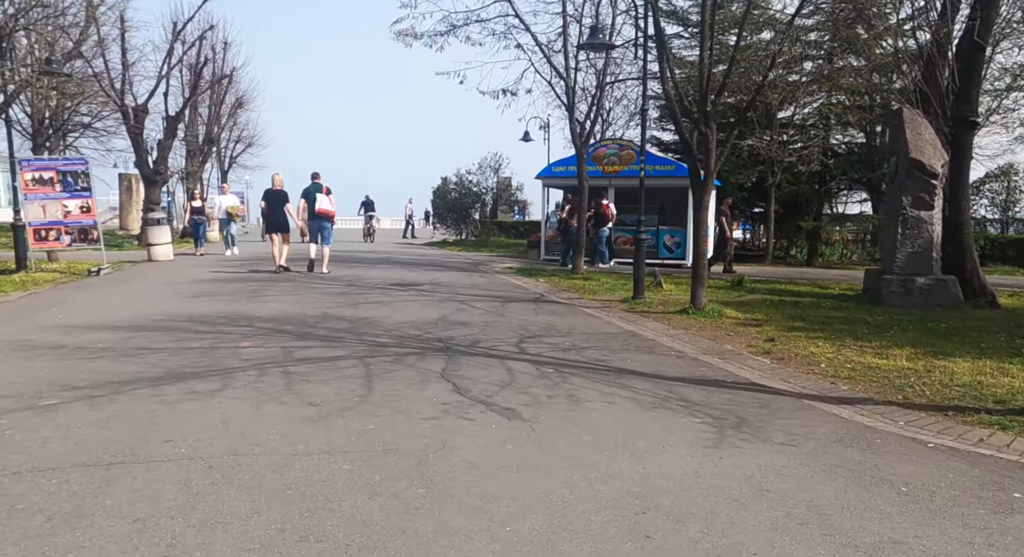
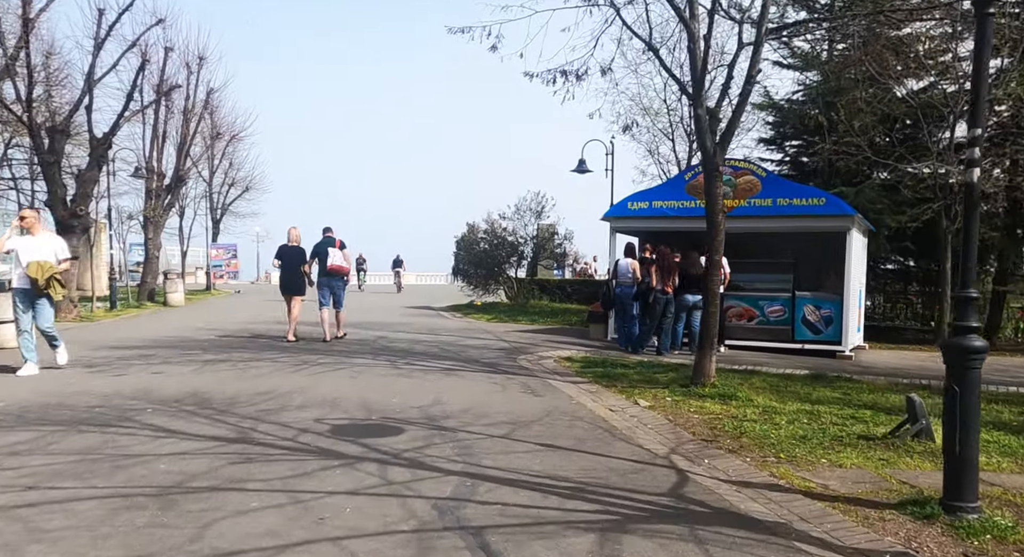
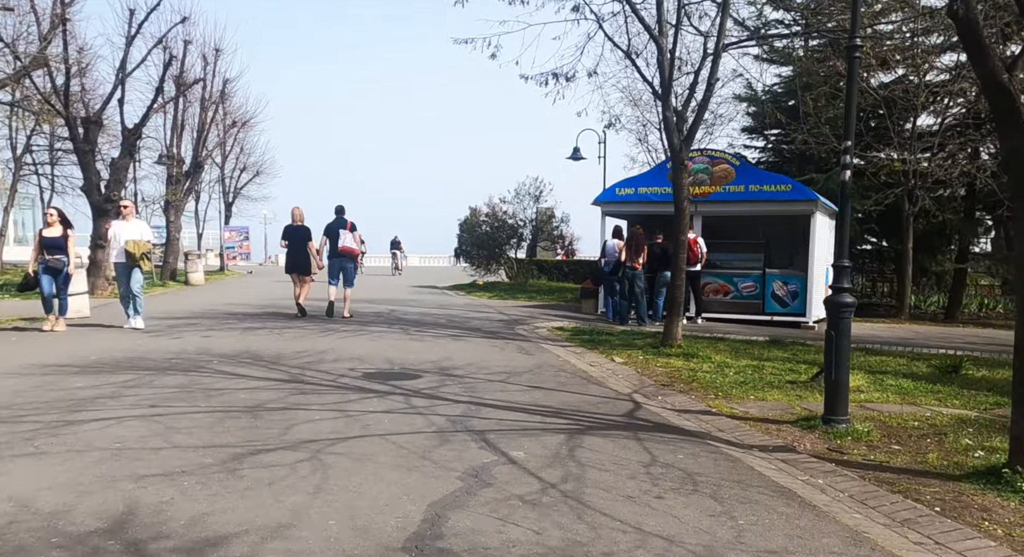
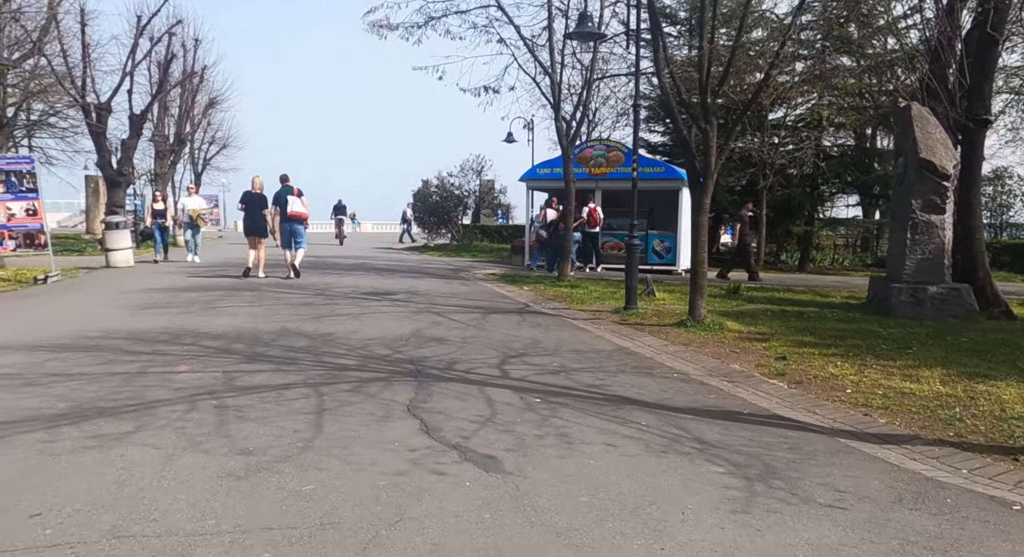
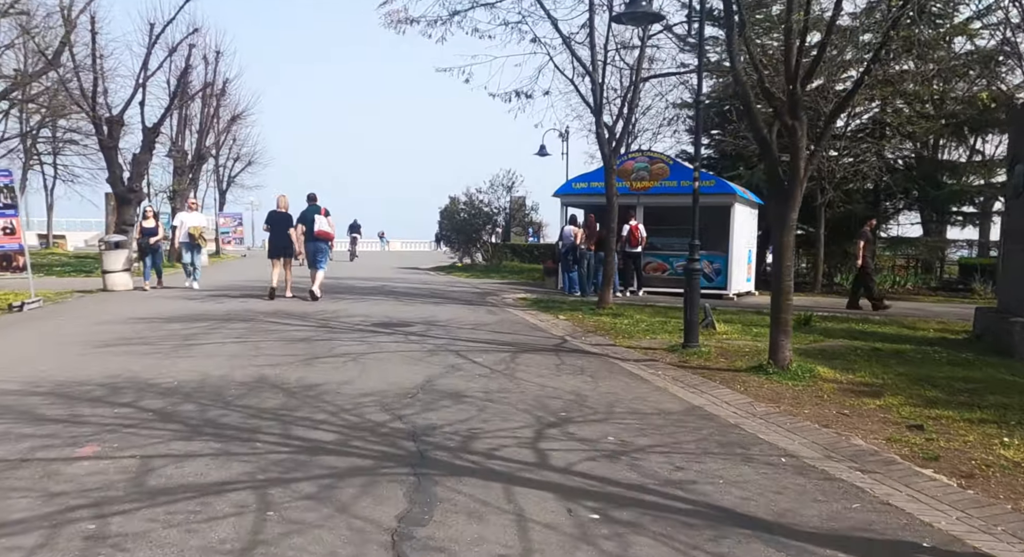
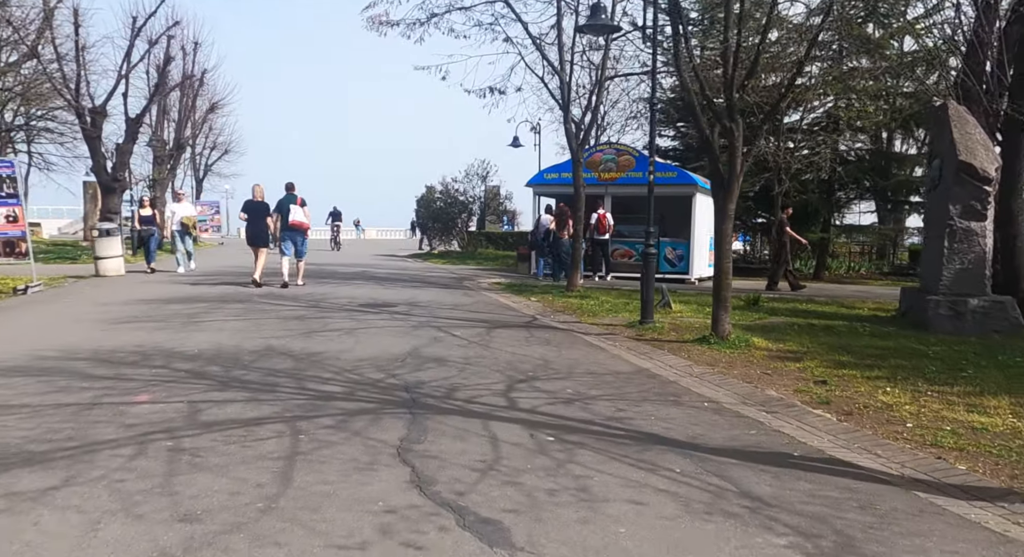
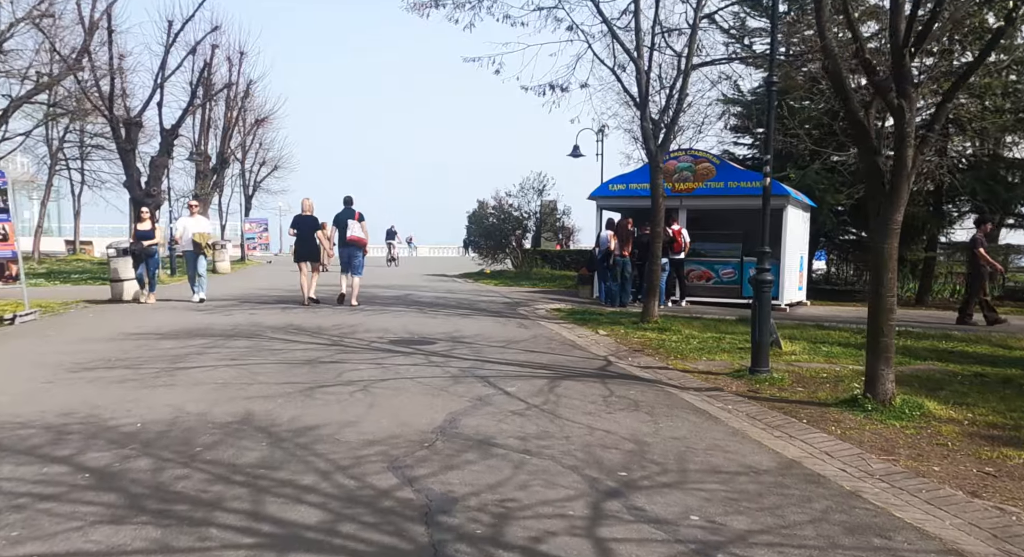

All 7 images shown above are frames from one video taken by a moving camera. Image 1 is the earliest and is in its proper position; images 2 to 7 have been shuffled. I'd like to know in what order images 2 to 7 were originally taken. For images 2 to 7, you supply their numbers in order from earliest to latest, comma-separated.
4, 6, 5, 7, 3, 2
